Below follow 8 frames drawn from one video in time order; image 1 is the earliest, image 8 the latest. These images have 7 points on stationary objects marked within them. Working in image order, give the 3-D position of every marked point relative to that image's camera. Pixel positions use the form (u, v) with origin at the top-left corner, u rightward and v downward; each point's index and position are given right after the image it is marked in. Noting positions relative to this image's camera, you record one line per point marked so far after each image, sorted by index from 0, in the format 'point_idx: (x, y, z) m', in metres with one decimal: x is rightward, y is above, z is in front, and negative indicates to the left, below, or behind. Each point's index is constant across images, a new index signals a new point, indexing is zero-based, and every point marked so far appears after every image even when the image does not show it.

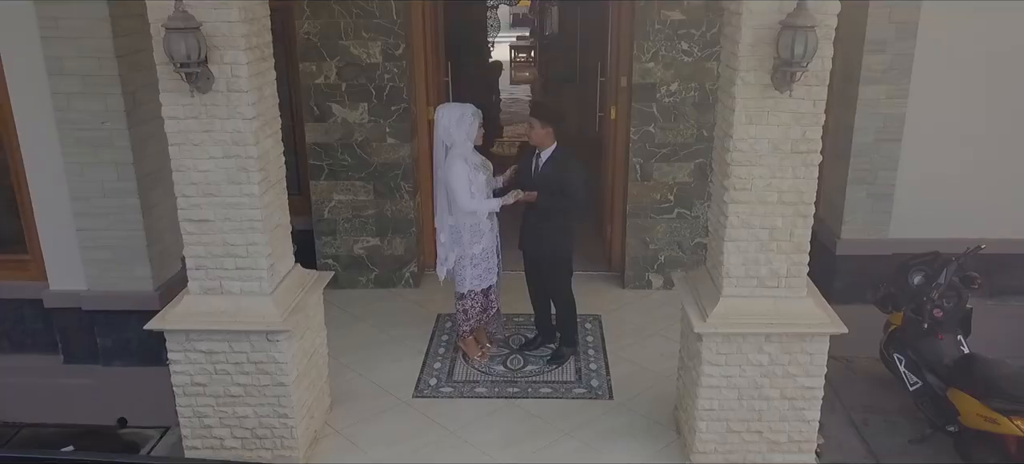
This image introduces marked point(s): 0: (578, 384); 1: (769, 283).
0: (+0.4, -1.0, +4.8) m
1: (+1.3, -0.3, +3.8) m
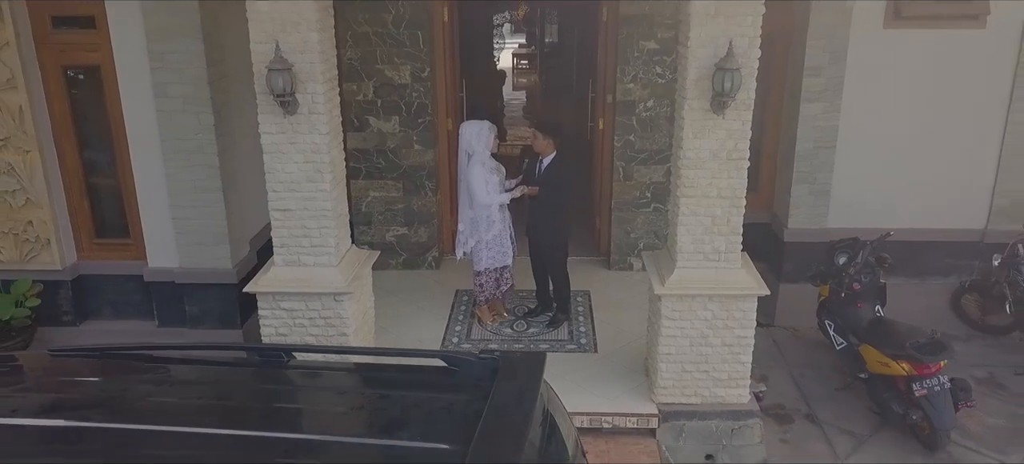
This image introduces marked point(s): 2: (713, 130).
0: (+0.5, -0.9, +6.1) m
1: (+1.4, -0.2, +5.0) m
2: (+1.3, +0.7, +4.8) m
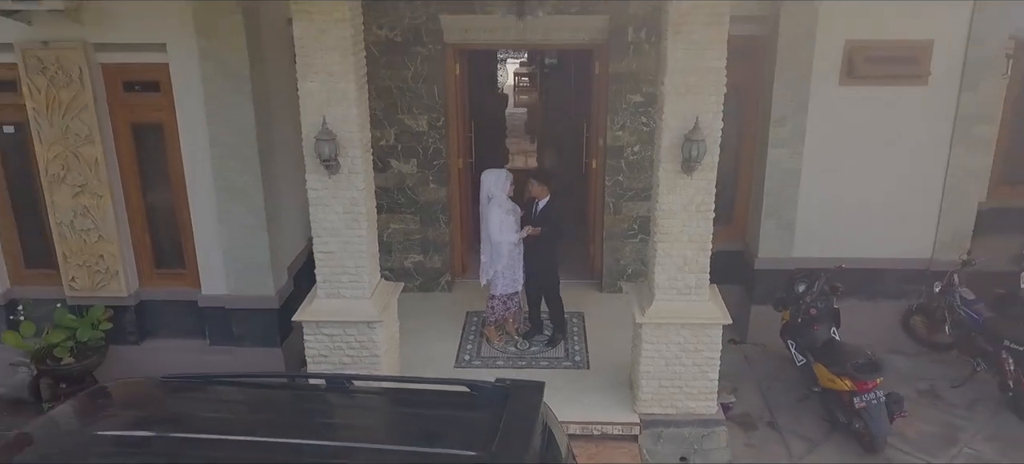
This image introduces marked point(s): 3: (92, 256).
0: (+0.5, -1.2, +7.1) m
1: (+1.4, -0.5, +6.0) m
2: (+1.3, +0.4, +5.8) m
3: (-4.0, -0.2, +7.0) m
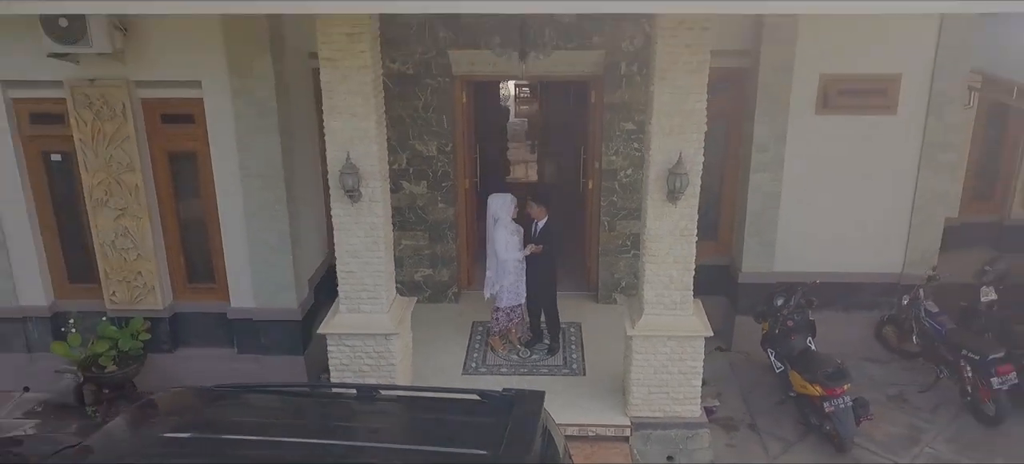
0: (+0.6, -1.4, +7.7) m
1: (+1.4, -0.7, +6.7) m
2: (+1.4, +0.2, +6.4) m
3: (-4.0, -0.4, +7.7) m
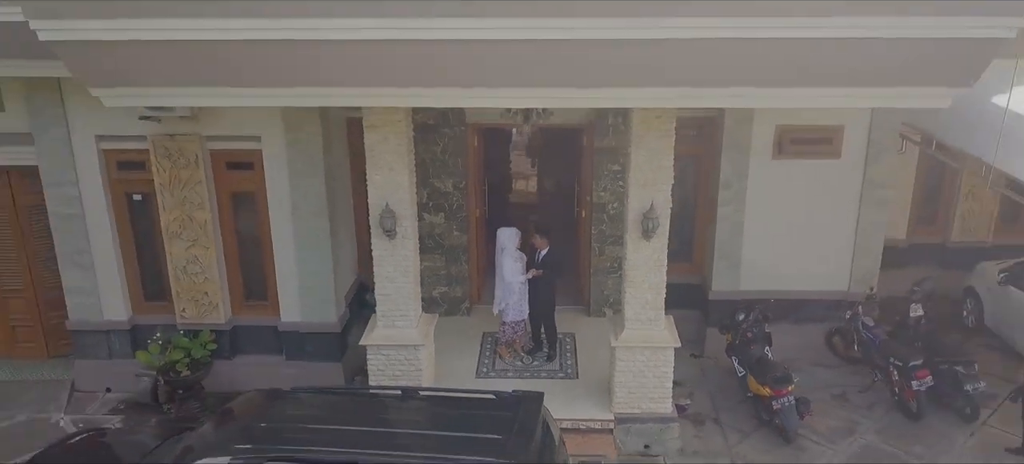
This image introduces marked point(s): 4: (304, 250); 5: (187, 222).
0: (+0.6, -1.8, +9.2) m
1: (+1.5, -1.0, +8.2) m
2: (+1.4, -0.2, +7.9) m
3: (-3.9, -0.8, +9.2) m
4: (-2.6, -0.2, +9.0) m
5: (-4.0, +0.1, +8.9) m
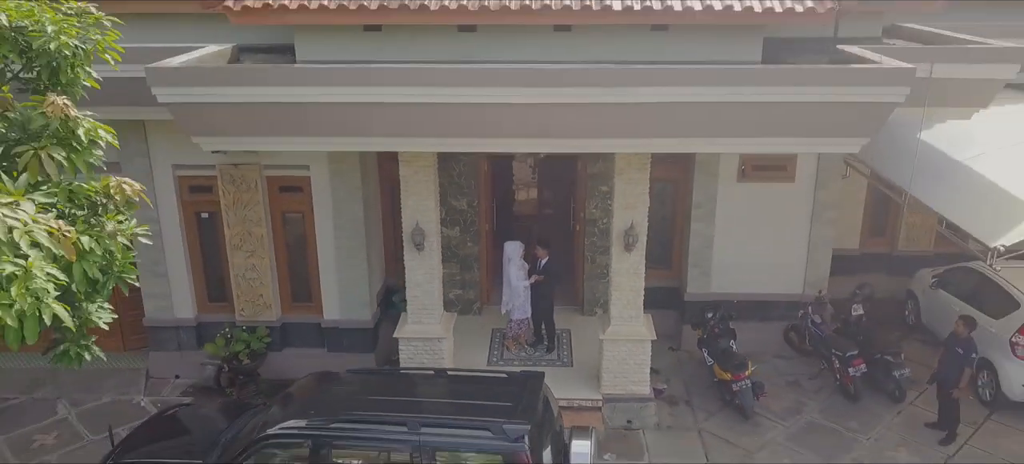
0: (+0.7, -1.9, +11.0) m
1: (+1.6, -1.2, +10.0) m
2: (+1.5, -0.4, +9.7) m
3: (-3.9, -0.9, +11.0) m
4: (-2.5, -0.4, +10.8) m
5: (-3.9, -0.1, +10.7) m
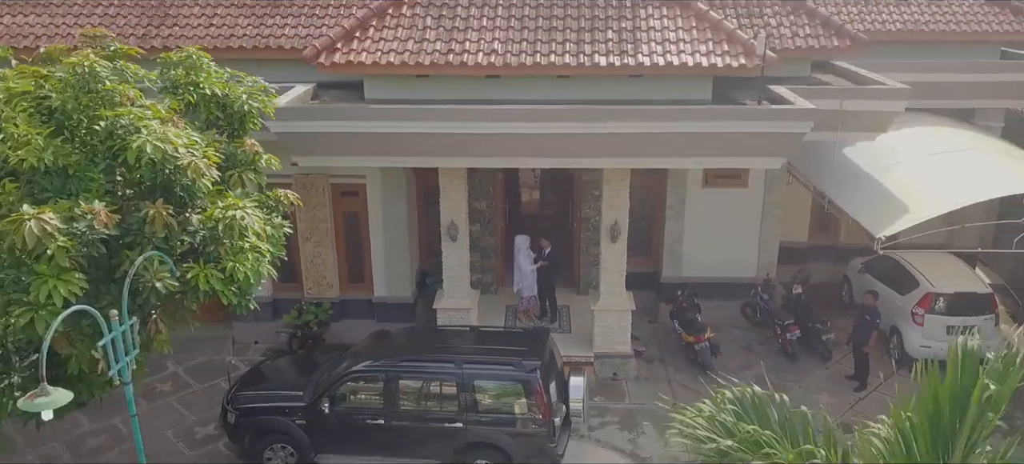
0: (+0.9, -1.9, +14.0) m
1: (+1.8, -1.1, +12.9) m
2: (+1.7, -0.3, +12.7) m
3: (-3.7, -0.9, +13.9) m
4: (-2.3, -0.3, +13.7) m
5: (-3.7, 0.0, +13.7) m
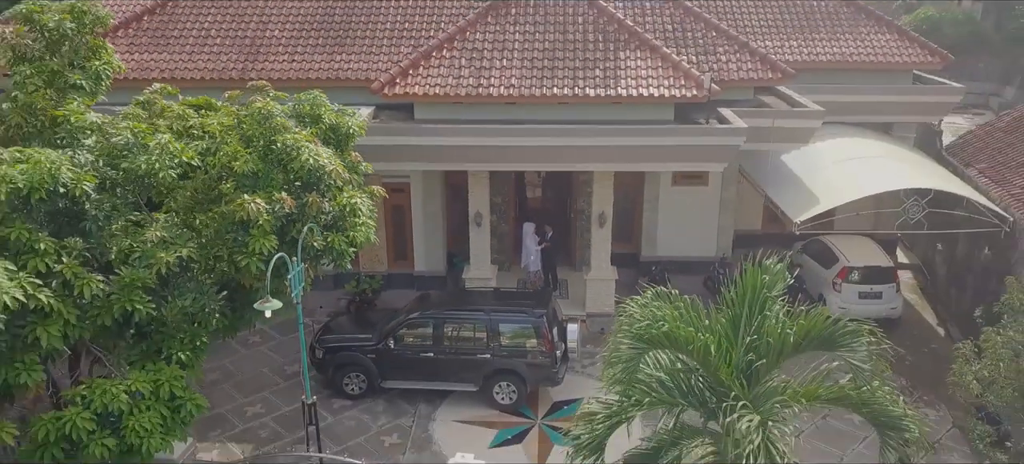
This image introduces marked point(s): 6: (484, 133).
0: (+1.2, -1.6, +17.8) m
1: (+2.0, -0.8, +16.8) m
2: (+2.0, 0.0, +16.5) m
3: (-3.4, -0.6, +17.7) m
4: (-2.0, 0.0, +17.6) m
5: (-3.4, +0.3, +17.5) m
6: (-0.6, +2.0, +14.6) m
